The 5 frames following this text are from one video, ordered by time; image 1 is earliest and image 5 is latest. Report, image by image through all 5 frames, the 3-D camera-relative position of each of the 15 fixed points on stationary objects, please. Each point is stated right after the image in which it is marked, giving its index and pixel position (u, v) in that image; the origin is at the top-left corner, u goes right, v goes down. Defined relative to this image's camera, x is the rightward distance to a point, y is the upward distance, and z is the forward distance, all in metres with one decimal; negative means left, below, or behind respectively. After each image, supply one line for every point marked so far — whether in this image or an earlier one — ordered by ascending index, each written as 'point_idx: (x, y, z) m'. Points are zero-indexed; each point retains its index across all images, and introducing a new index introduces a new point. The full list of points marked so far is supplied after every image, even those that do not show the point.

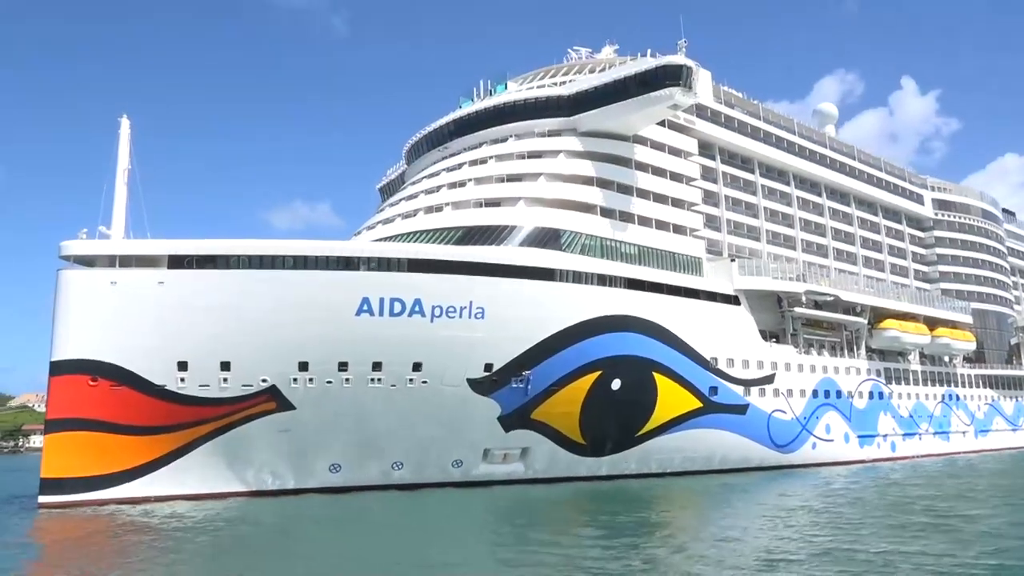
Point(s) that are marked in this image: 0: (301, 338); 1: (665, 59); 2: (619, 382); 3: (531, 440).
0: (-4.7, -1.1, +16.1) m
1: (+4.1, +6.3, +19.9) m
2: (+2.8, -2.4, +18.9) m
3: (+0.5, -3.8, +18.1) m
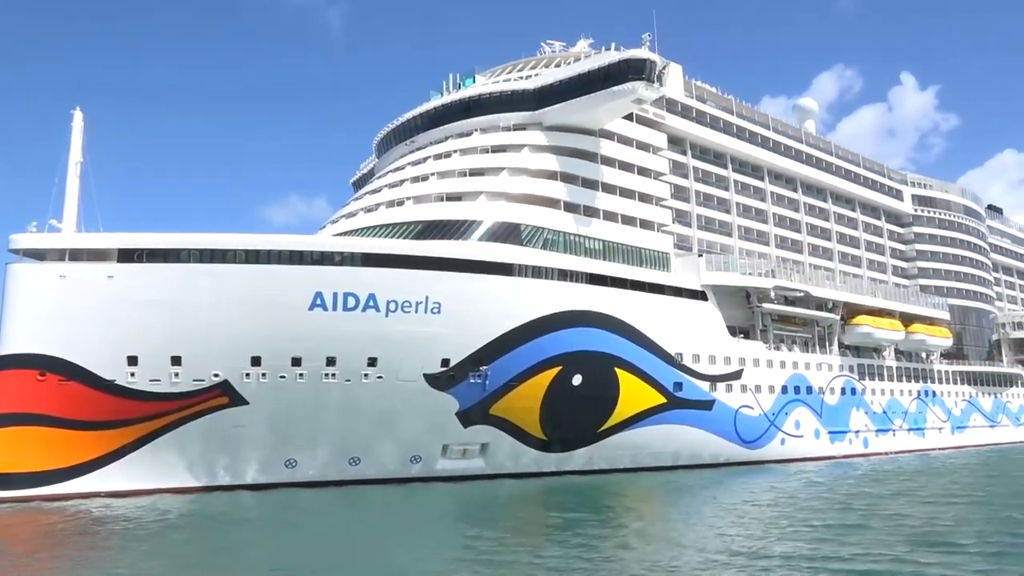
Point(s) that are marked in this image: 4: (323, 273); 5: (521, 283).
0: (-5.7, -1.0, +16.0) m
1: (+3.1, +6.4, +19.8) m
2: (+1.7, -2.3, +18.8) m
3: (-0.5, -3.7, +18.0) m
4: (-4.3, +0.3, +16.4) m
5: (+0.2, +0.1, +18.2) m
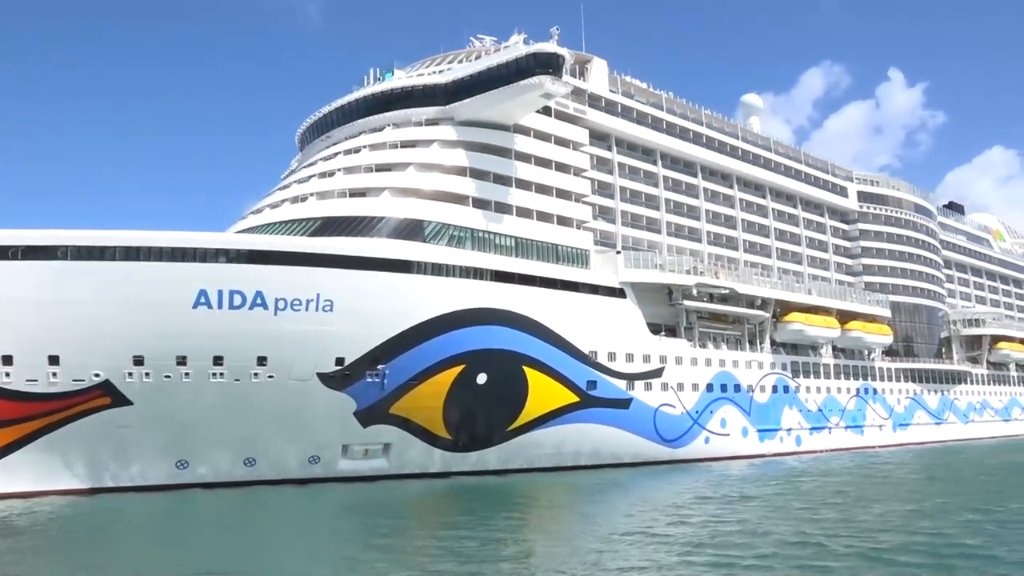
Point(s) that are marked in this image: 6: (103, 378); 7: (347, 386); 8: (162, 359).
0: (-8.1, -0.9, +15.6) m
1: (+0.6, +6.5, +19.5) m
2: (-0.7, -2.3, +18.6) m
3: (-3.0, -3.6, +17.8) m
4: (-6.7, +0.4, +16.1) m
5: (-2.3, +0.2, +17.9) m
6: (-8.7, -1.9, +15.5) m
7: (-3.9, -2.3, +17.0) m
8: (-7.6, -1.5, +15.8) m
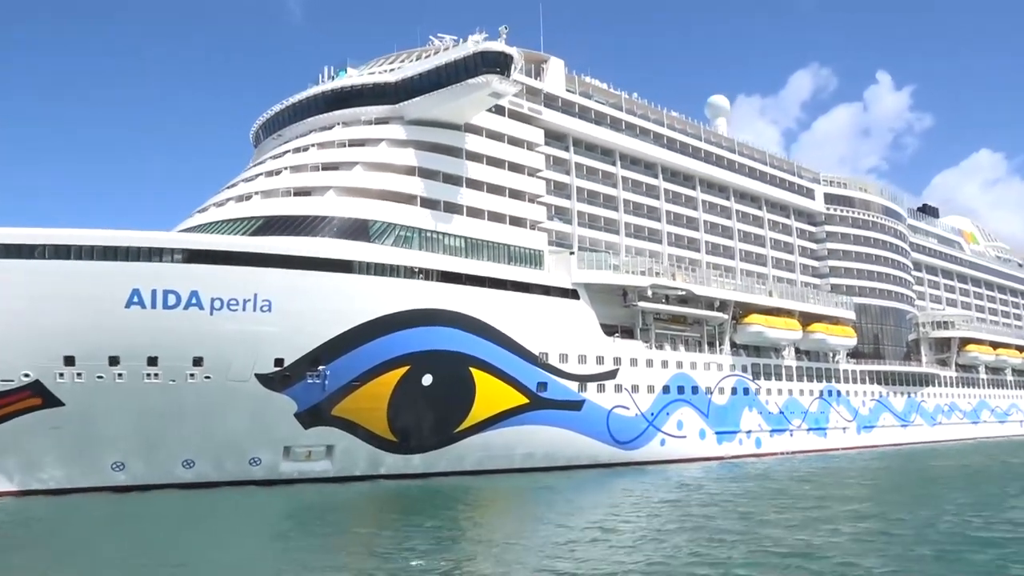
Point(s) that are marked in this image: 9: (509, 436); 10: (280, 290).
0: (-9.4, -0.9, +15.4) m
1: (-0.7, +6.4, +19.3) m
2: (-2.1, -2.3, +18.4) m
3: (-4.3, -3.6, +17.6) m
4: (-8.1, +0.4, +15.9) m
5: (-3.6, +0.2, +17.7) m
6: (-10.1, -1.9, +15.3) m
7: (-5.2, -2.3, +16.8) m
8: (-8.9, -1.5, +15.5) m
9: (-0.1, -4.1, +19.9) m
10: (-5.3, 0.0, +16.8) m
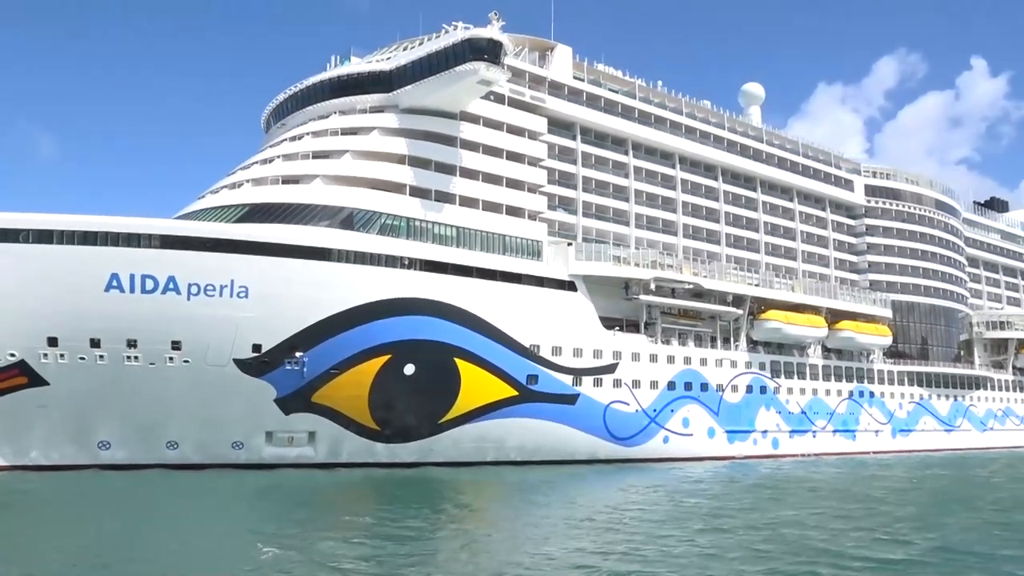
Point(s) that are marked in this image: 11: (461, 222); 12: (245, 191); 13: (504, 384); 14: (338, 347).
0: (-10.1, -0.5, +15.9) m
1: (-0.9, +6.7, +18.9) m
2: (-2.5, -2.0, +18.3) m
3: (-4.9, -3.3, +17.7) m
4: (-8.6, +0.8, +16.2) m
5: (-4.1, +0.5, +17.7) m
6: (-10.8, -1.5, +15.8) m
7: (-5.8, -2.0, +17.0) m
8: (-9.6, -1.1, +16.0) m
9: (-0.4, -3.8, +19.6) m
10: (-5.8, +0.3, +16.9) m
11: (-1.4, +1.8, +19.8) m
12: (-6.9, +2.5, +18.9) m
13: (-0.2, -2.6, +19.4) m
14: (-4.2, -1.4, +17.5) m
